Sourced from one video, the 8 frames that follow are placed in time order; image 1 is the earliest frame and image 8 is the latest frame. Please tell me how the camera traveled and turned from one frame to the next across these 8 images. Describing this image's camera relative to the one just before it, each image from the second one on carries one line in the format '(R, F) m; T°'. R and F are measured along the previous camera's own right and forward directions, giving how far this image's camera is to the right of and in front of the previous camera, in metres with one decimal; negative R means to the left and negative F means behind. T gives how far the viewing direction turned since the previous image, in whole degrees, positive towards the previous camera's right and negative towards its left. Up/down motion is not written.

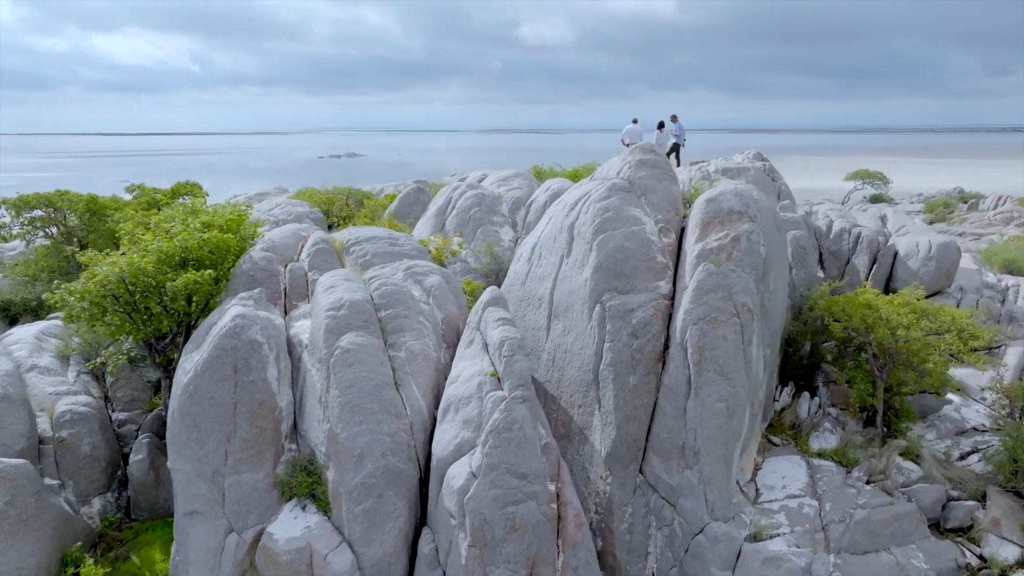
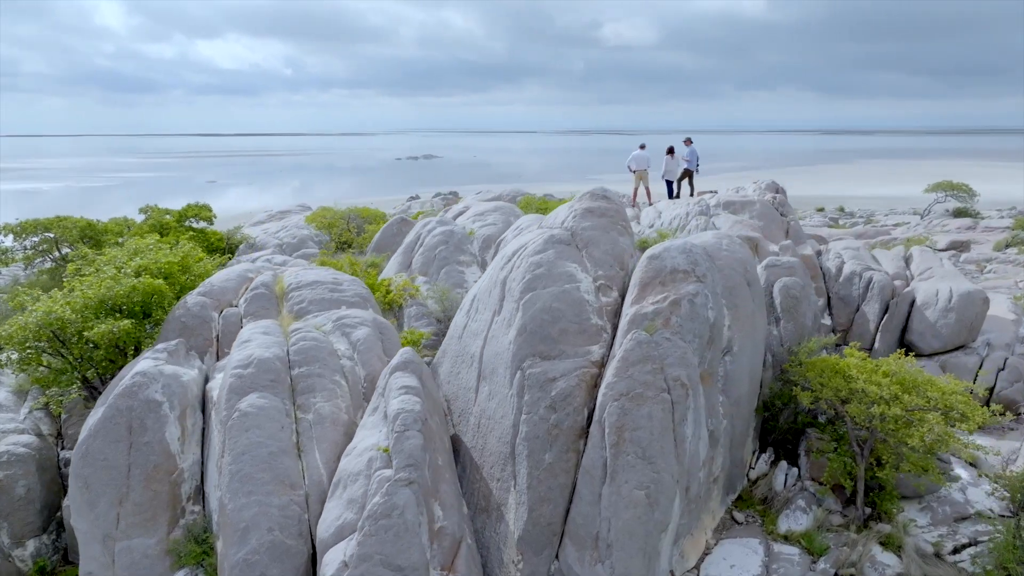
(+2.6, +1.1) m; -6°
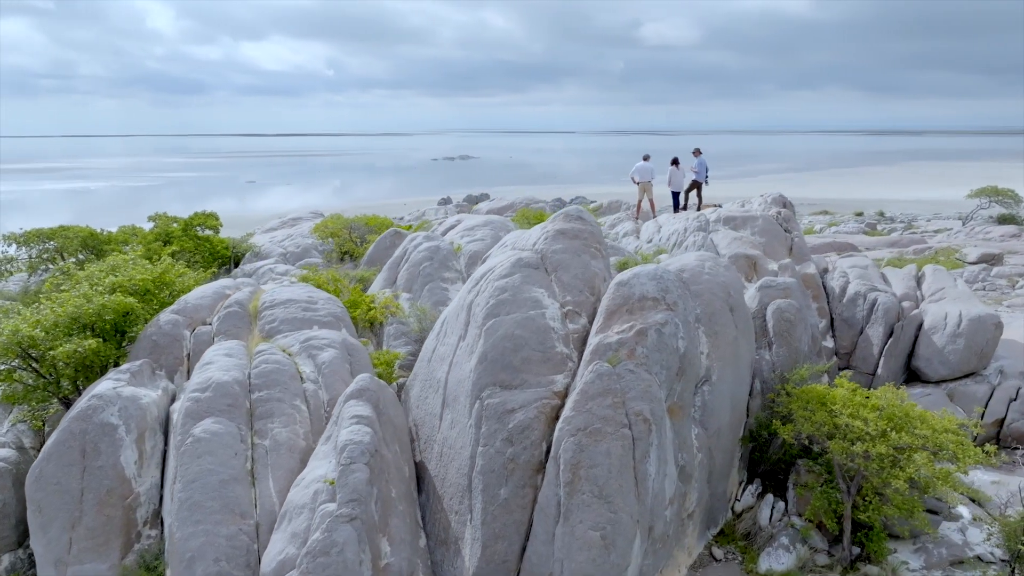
(+1.2, +0.4) m; -3°
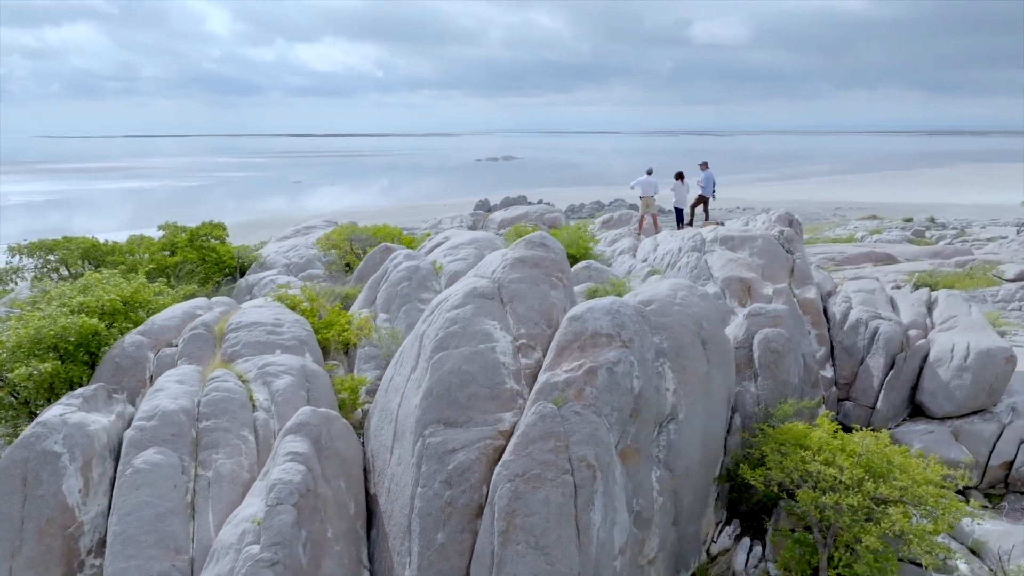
(+1.5, +0.6) m; -4°
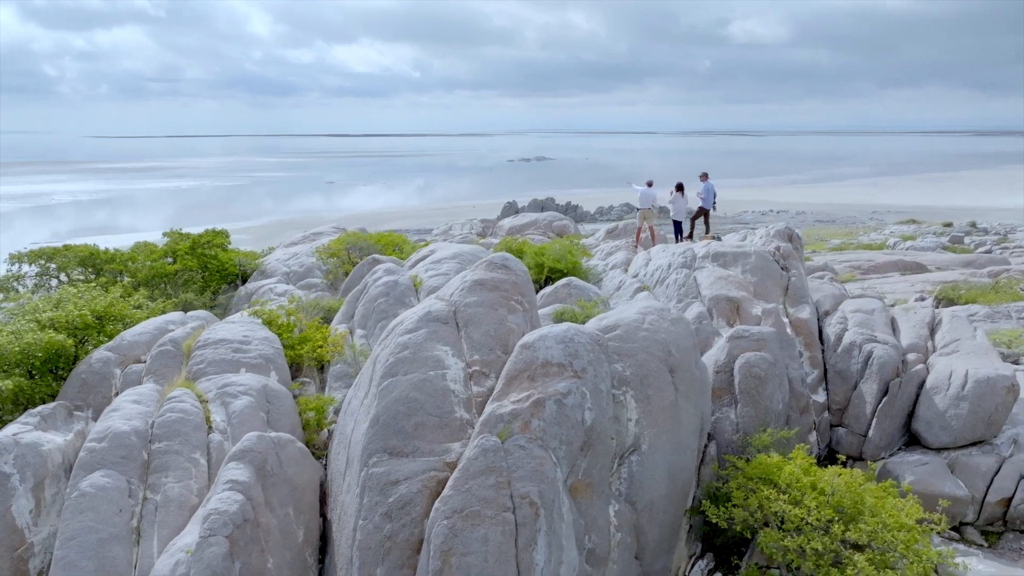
(+1.2, +0.4) m; -3°
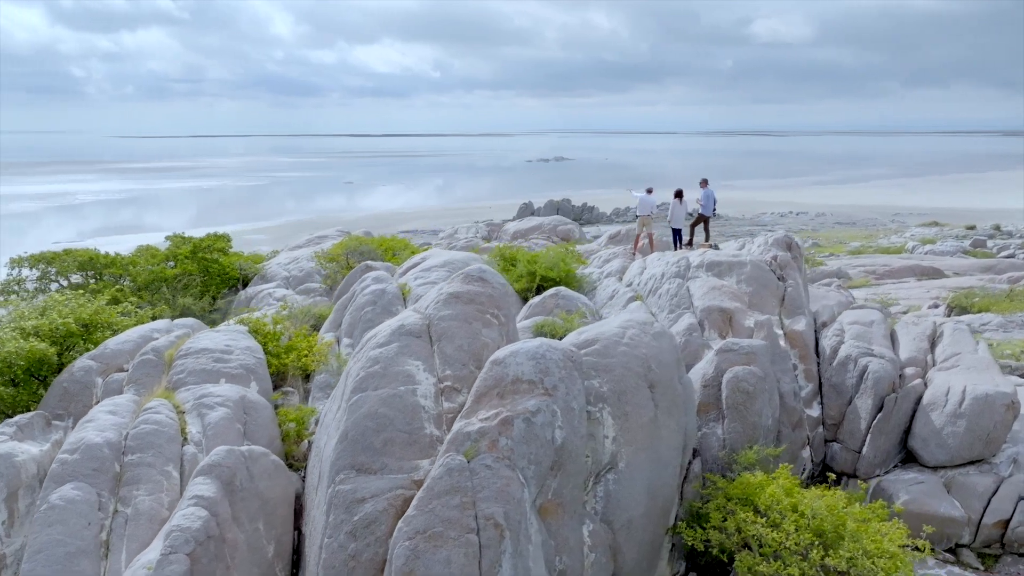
(+0.7, +0.2) m; -2°
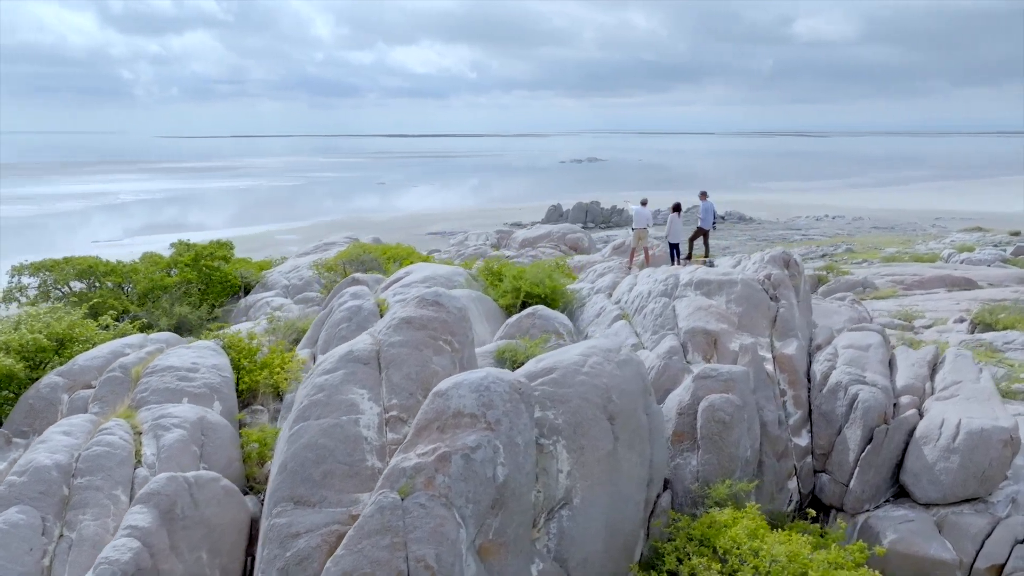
(+1.2, +0.5) m; -3°
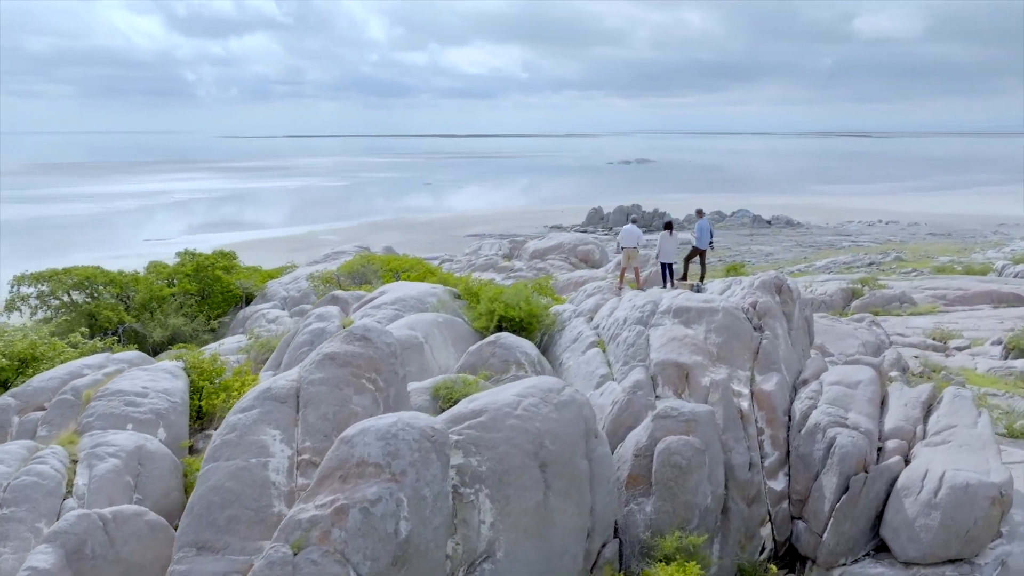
(+1.8, +0.7) m; -4°
